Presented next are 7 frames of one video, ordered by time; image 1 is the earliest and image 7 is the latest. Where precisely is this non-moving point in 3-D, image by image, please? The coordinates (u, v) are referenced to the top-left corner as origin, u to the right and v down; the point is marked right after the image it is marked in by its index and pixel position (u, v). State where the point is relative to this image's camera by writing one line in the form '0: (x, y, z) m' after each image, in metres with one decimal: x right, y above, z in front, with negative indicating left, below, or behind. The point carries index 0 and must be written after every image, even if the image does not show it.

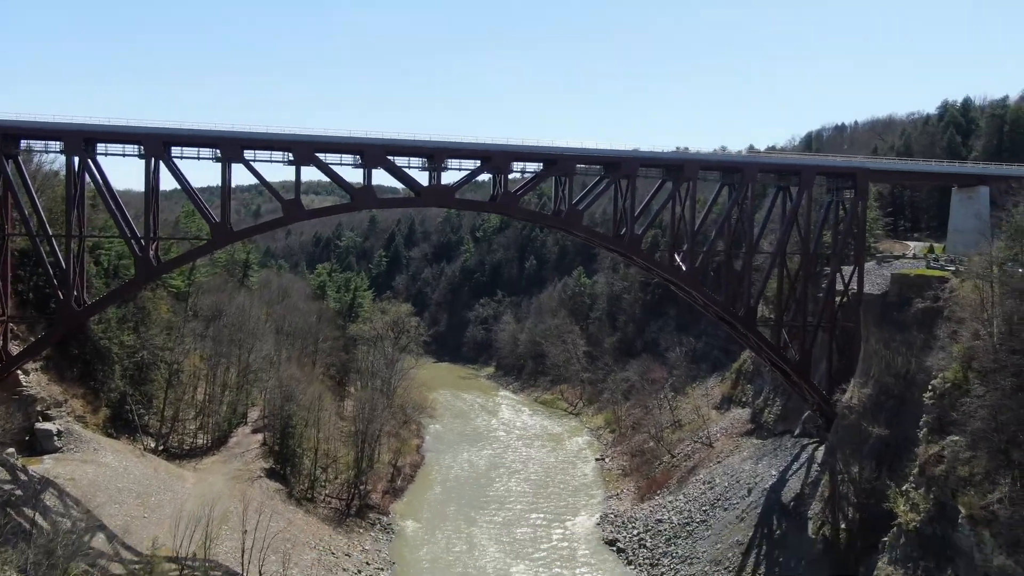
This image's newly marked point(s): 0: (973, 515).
0: (+7.5, -3.7, +15.2) m
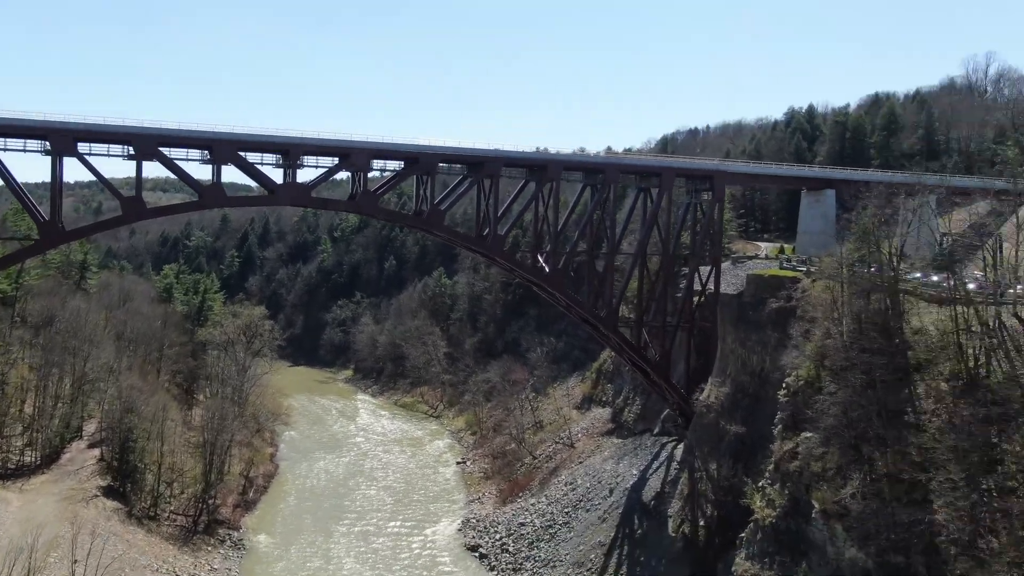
0: (+5.2, -3.7, +15.5) m
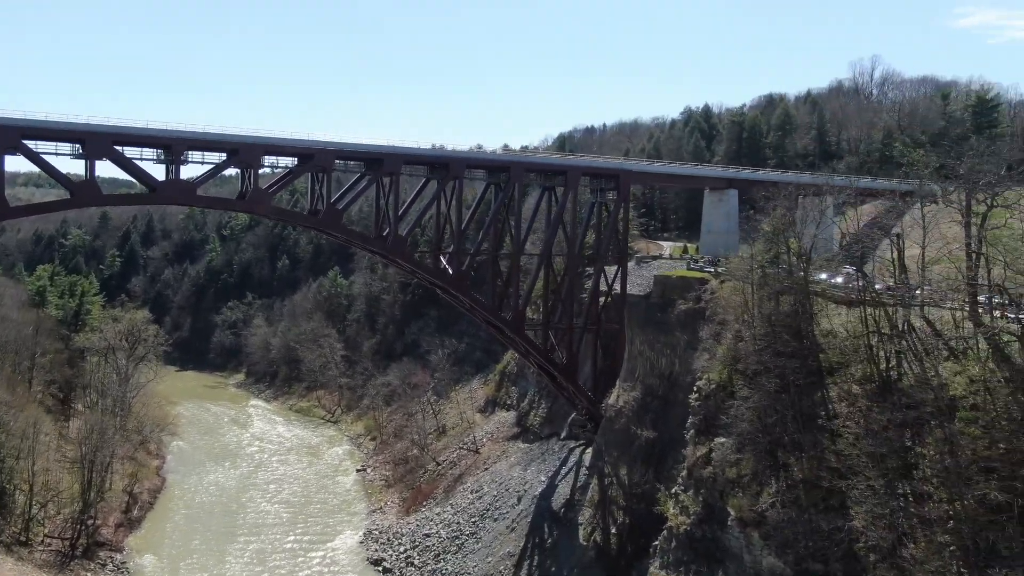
0: (+3.8, -3.7, +15.2) m
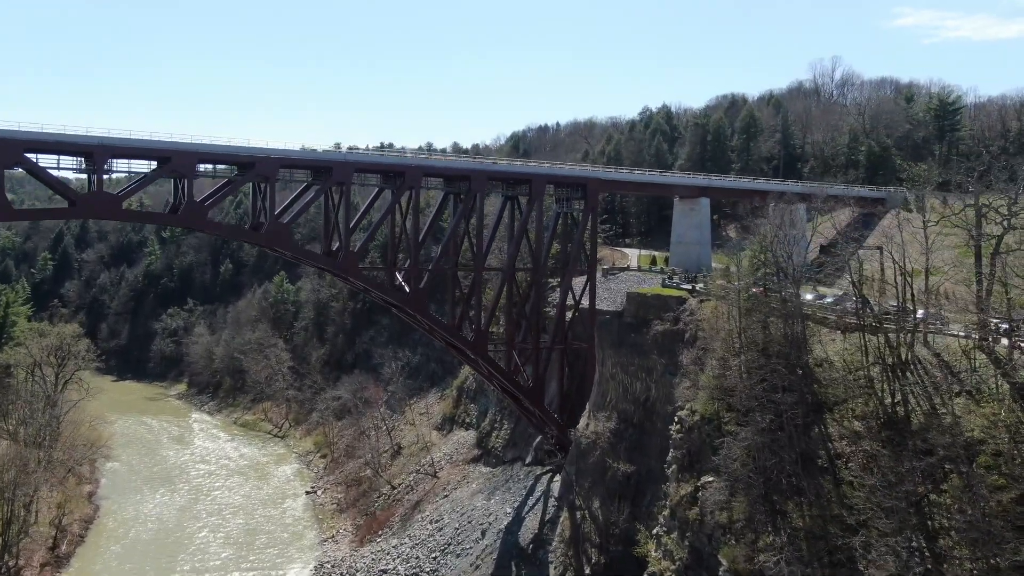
0: (+3.3, -4.2, +13.8) m
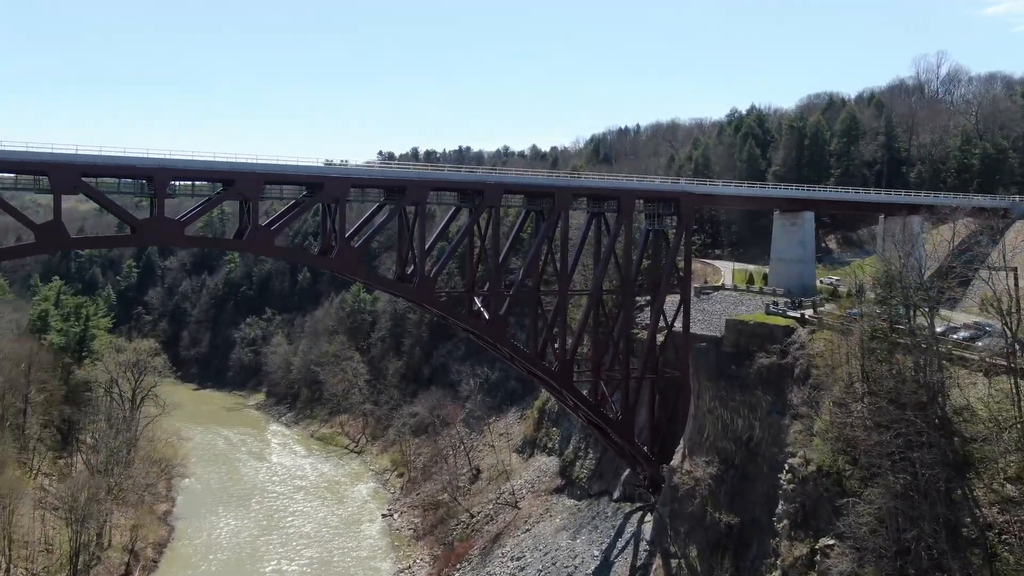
0: (+4.6, -4.7, +11.9) m
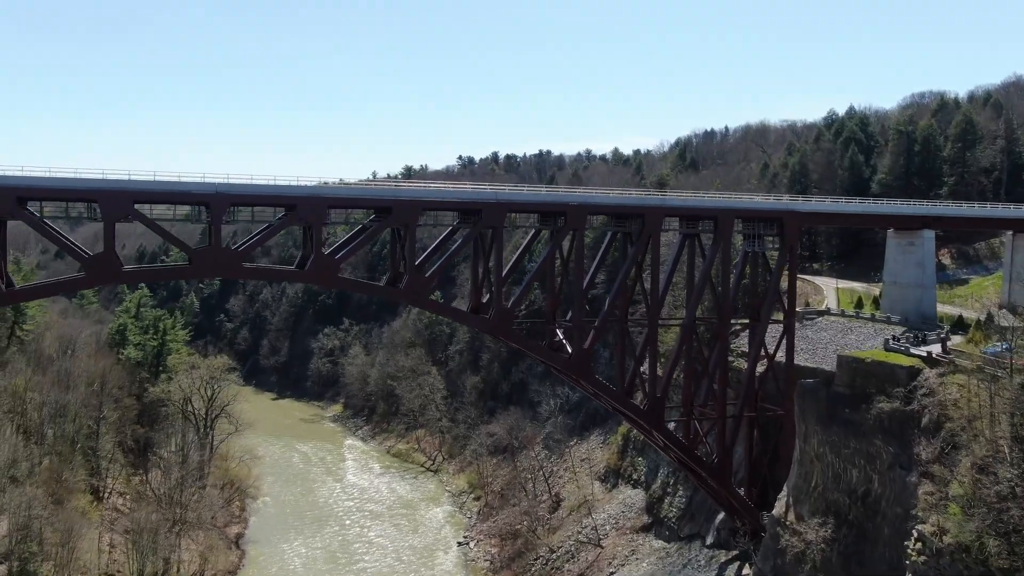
0: (+5.5, -5.3, +9.8) m
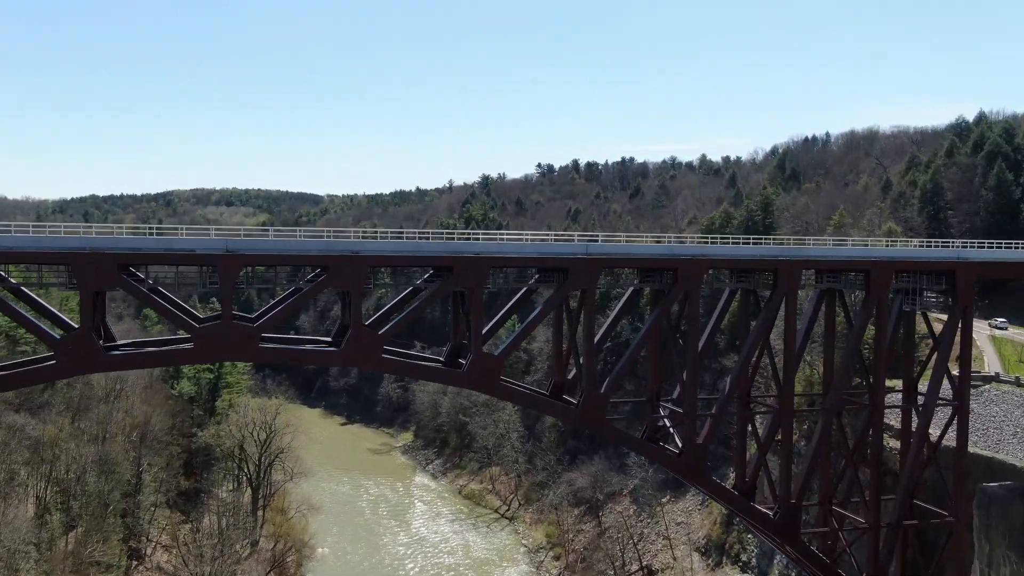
0: (+6.2, -6.4, +5.6) m
